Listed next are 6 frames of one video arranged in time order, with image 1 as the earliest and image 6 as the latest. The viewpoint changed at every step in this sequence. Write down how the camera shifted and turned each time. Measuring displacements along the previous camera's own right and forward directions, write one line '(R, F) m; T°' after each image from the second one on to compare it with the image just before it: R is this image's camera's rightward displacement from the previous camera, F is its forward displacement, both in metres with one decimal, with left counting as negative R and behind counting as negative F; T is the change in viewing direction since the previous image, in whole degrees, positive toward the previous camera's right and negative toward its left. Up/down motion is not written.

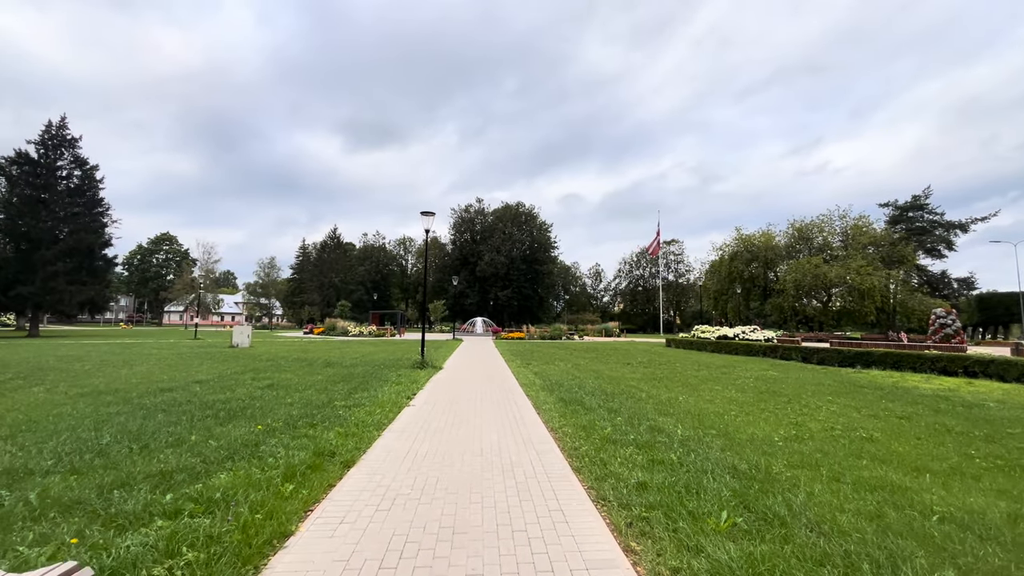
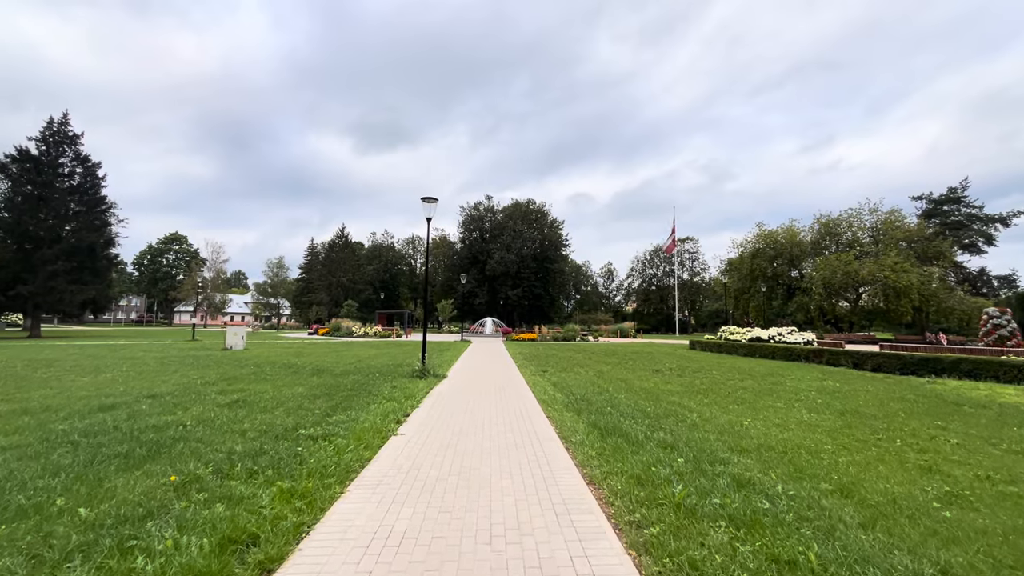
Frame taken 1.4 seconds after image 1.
(-0.1, +2.2) m; -1°
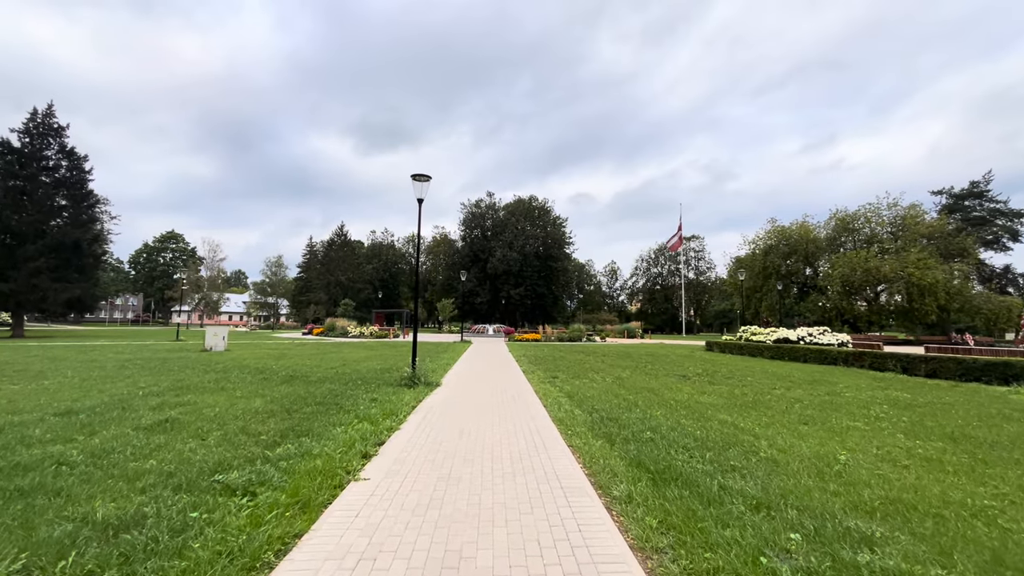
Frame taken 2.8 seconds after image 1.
(-0.1, +2.2) m; 0°
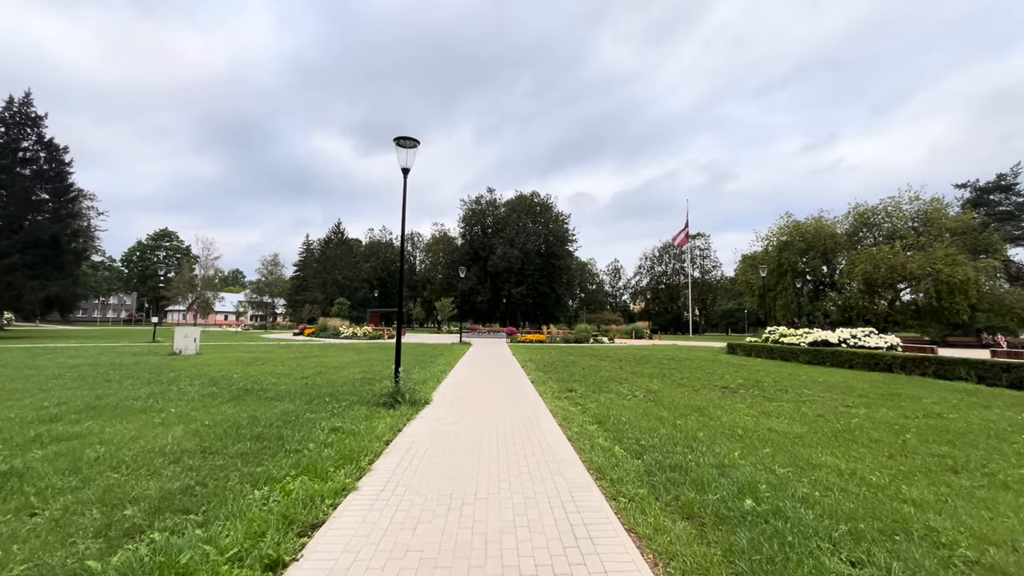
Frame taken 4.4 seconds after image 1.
(-0.2, +2.6) m; 0°
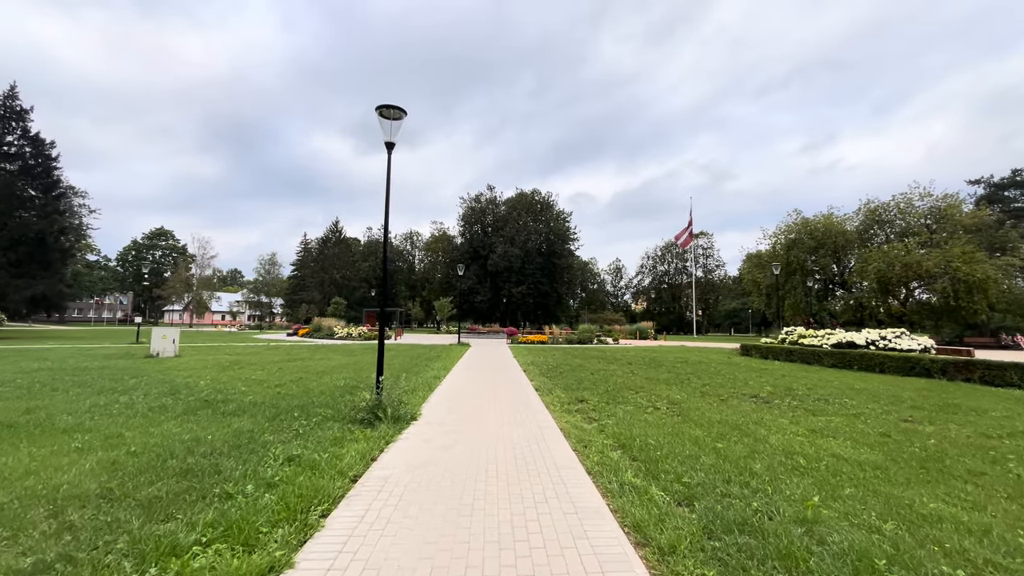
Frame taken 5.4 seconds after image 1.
(0.0, +1.5) m; 0°
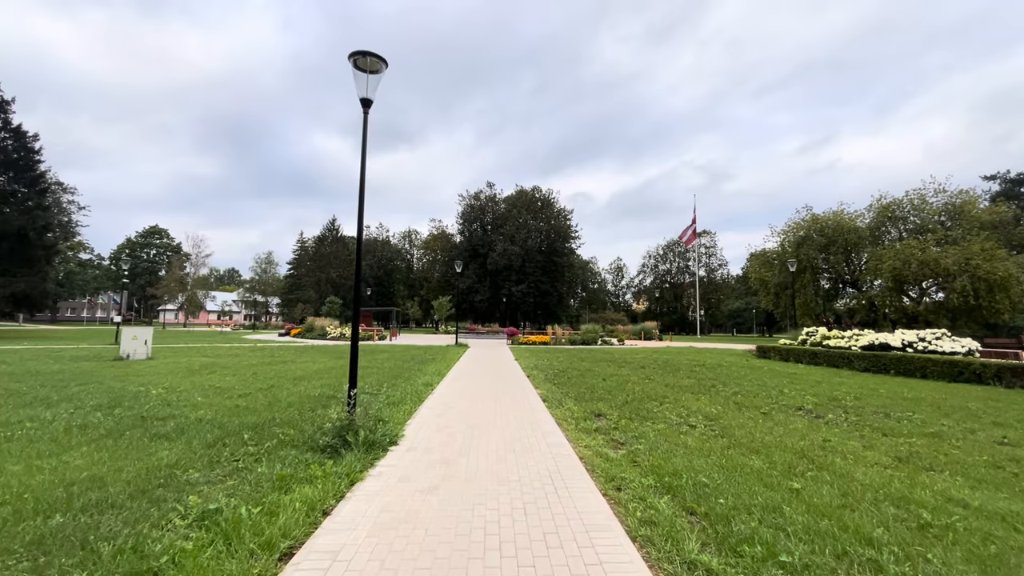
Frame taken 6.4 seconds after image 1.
(-0.1, +1.7) m; 0°
